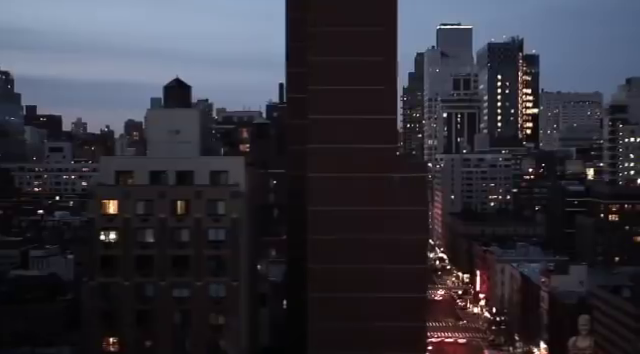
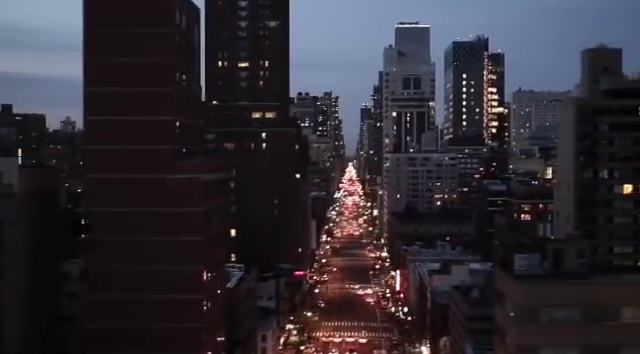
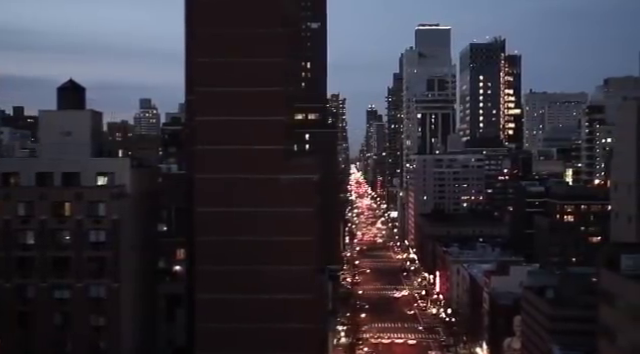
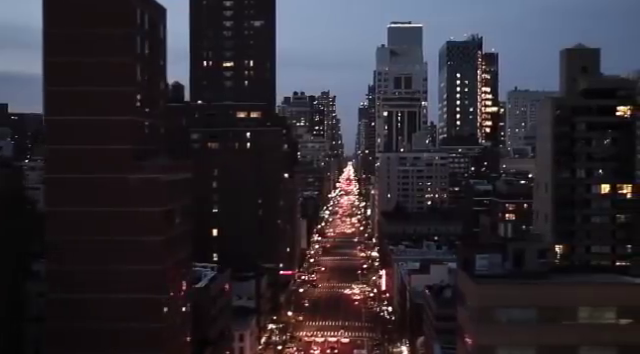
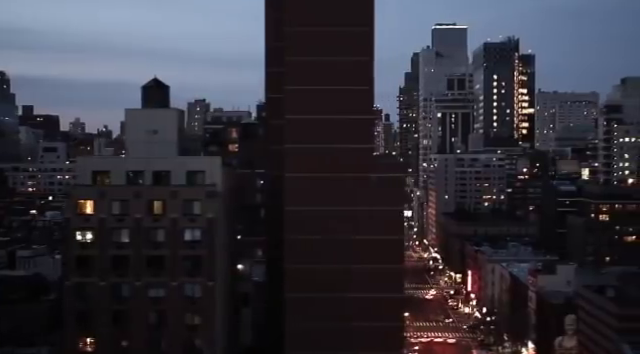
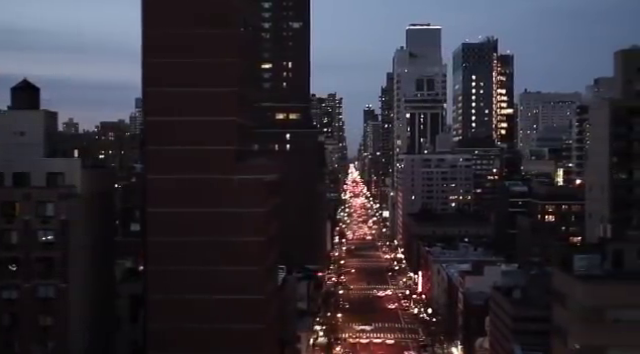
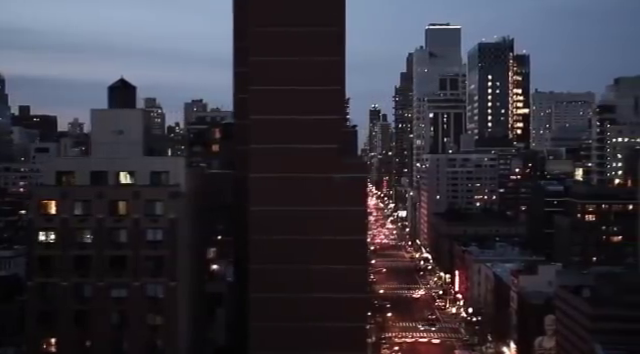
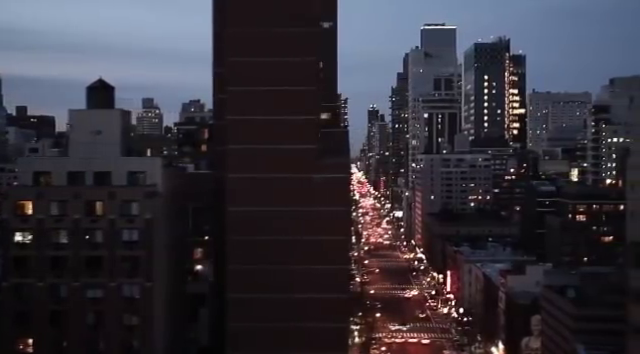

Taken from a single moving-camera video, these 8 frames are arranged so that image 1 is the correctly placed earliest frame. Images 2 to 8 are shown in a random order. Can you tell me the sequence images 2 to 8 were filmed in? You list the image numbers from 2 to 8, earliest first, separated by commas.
5, 7, 8, 3, 6, 2, 4
